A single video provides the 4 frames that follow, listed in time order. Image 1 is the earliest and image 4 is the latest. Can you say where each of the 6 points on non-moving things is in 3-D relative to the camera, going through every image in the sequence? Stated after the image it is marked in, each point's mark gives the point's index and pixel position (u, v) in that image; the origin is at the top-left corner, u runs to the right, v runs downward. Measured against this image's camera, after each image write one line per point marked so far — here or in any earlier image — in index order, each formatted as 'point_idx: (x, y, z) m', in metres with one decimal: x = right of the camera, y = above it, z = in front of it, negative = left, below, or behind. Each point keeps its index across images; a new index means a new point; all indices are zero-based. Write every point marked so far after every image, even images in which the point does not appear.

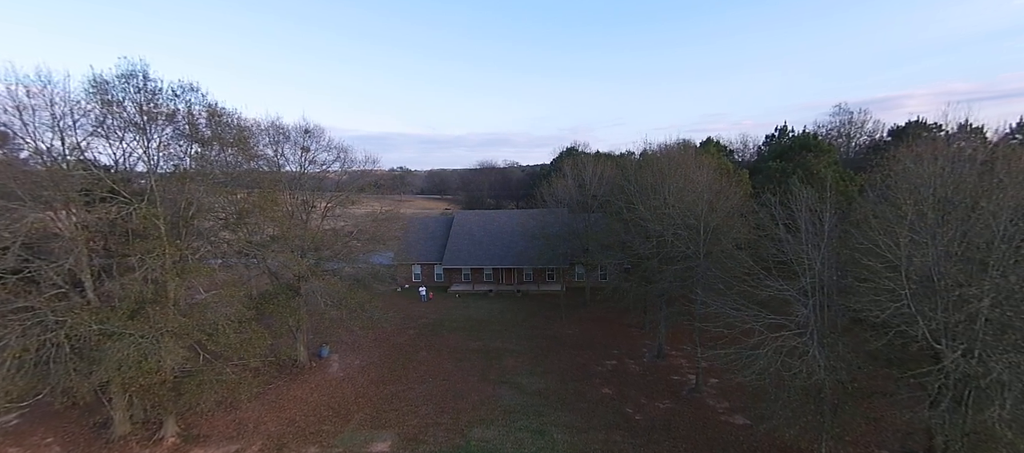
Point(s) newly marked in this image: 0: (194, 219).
0: (-9.5, +0.3, +12.8) m
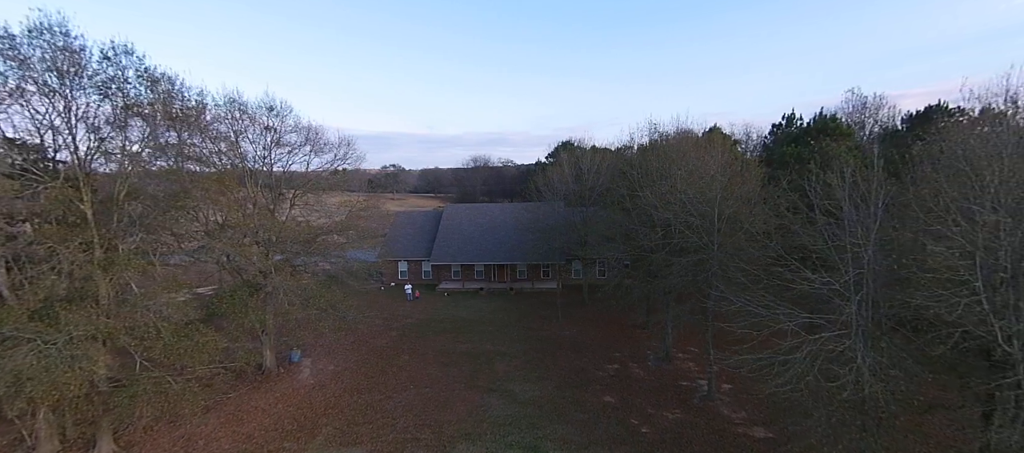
0: (-9.8, +0.6, +10.9) m
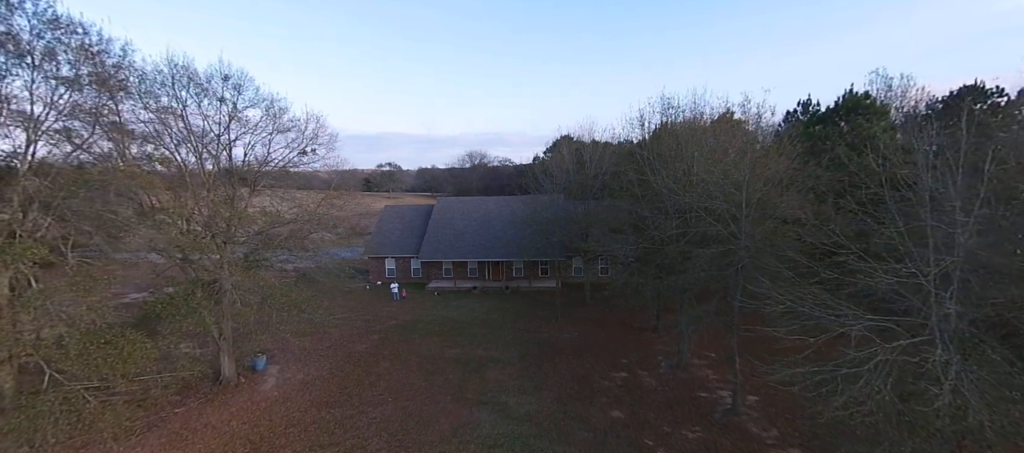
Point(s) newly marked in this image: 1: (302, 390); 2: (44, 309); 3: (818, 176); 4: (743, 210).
0: (-10.0, +1.0, +8.9) m
1: (-6.7, -5.2, +13.7) m
2: (-8.9, -1.6, +8.3) m
3: (+8.8, +1.5, +12.3) m
4: (+5.9, +0.4, +11.0) m
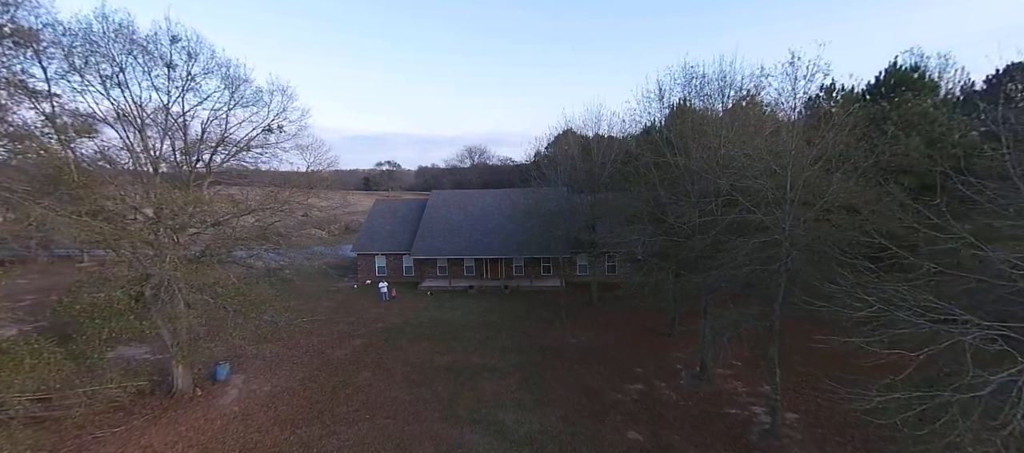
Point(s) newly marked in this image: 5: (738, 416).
0: (-10.0, +1.3, +7.1) m
1: (-6.7, -4.9, +11.9) m
2: (-9.0, -1.3, +6.4) m
3: (+8.7, +1.8, +10.4) m
4: (+5.8, +0.7, +9.1) m
5: (+5.8, -4.8, +11.1) m
